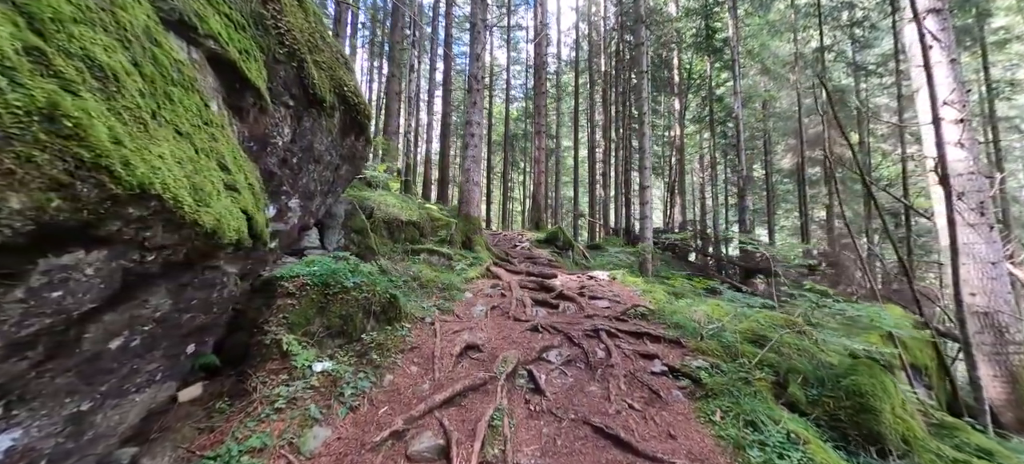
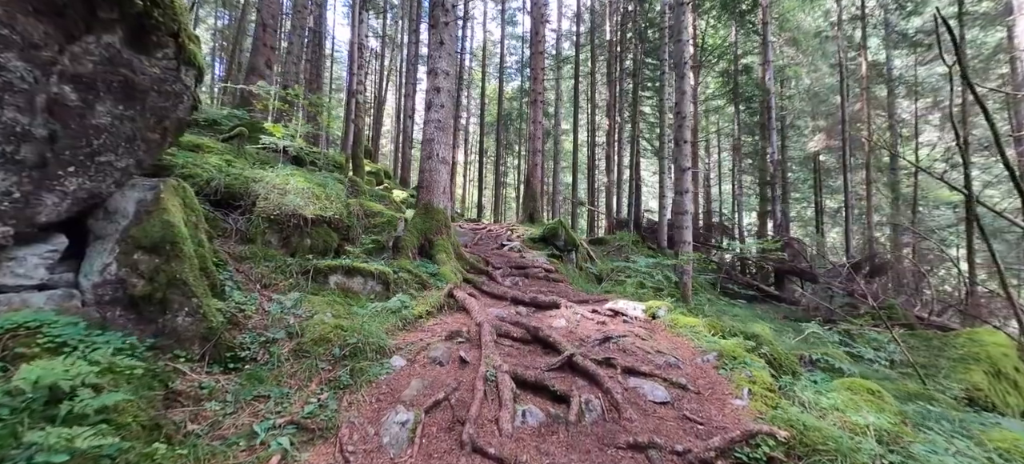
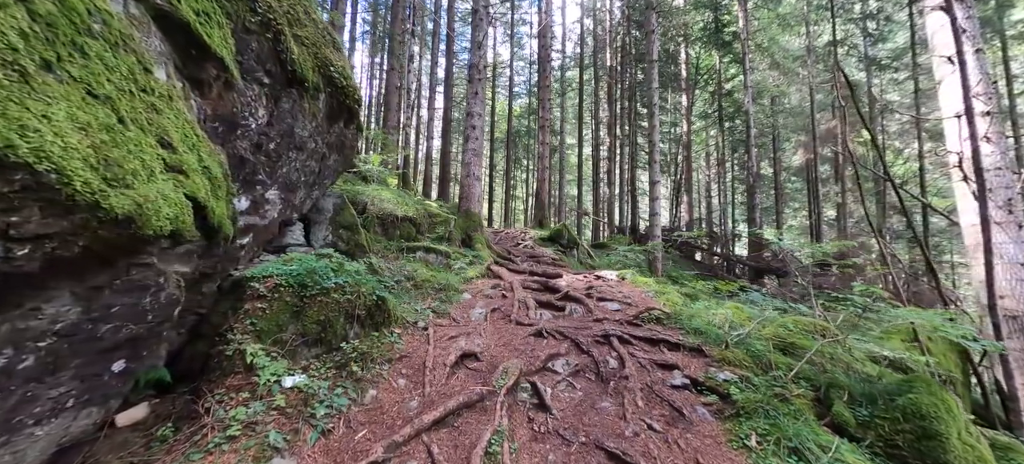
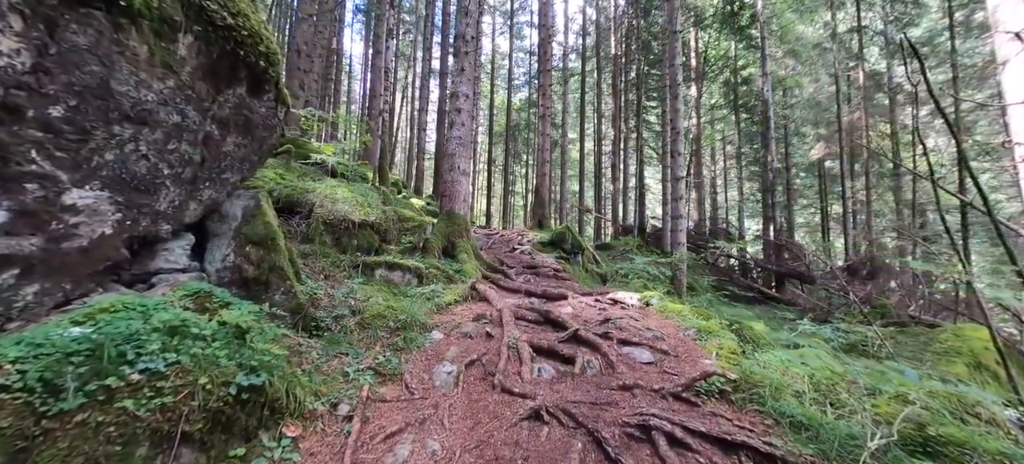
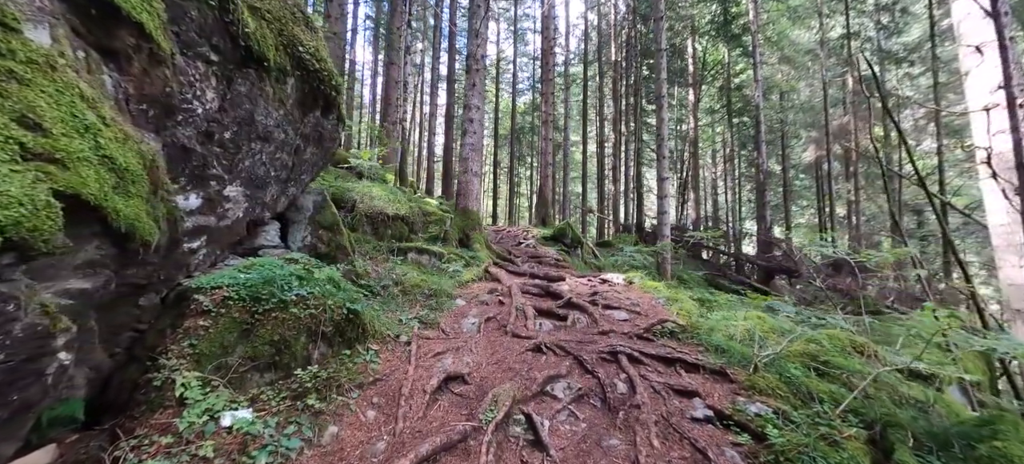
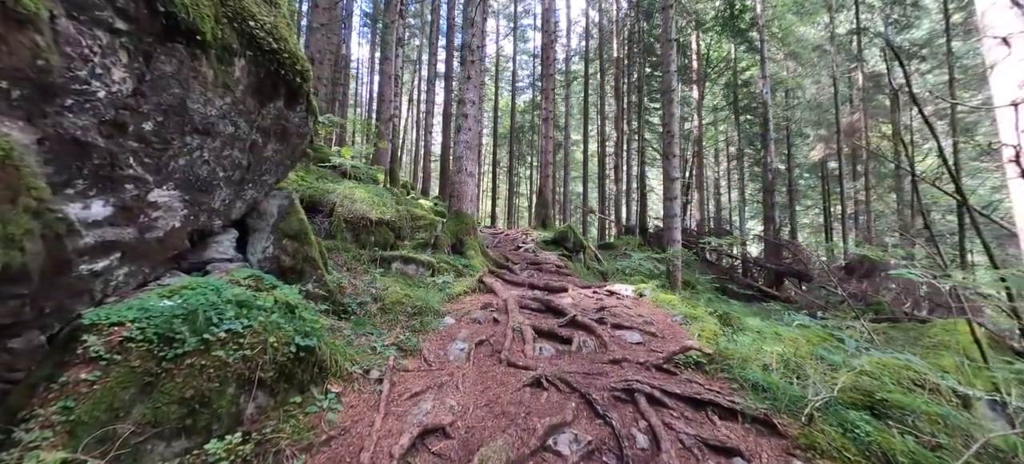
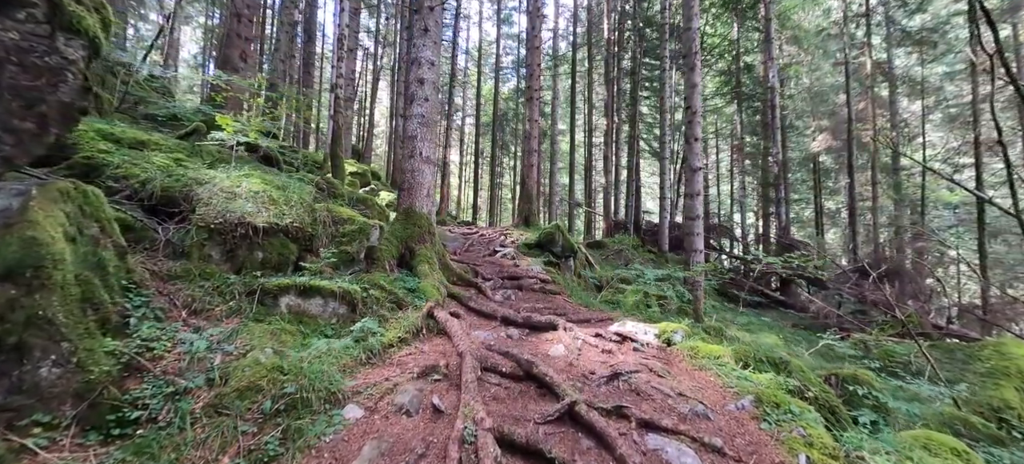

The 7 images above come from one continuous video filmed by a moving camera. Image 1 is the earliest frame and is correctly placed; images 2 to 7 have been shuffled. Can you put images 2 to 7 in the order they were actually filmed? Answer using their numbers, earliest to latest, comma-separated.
3, 5, 6, 4, 2, 7
